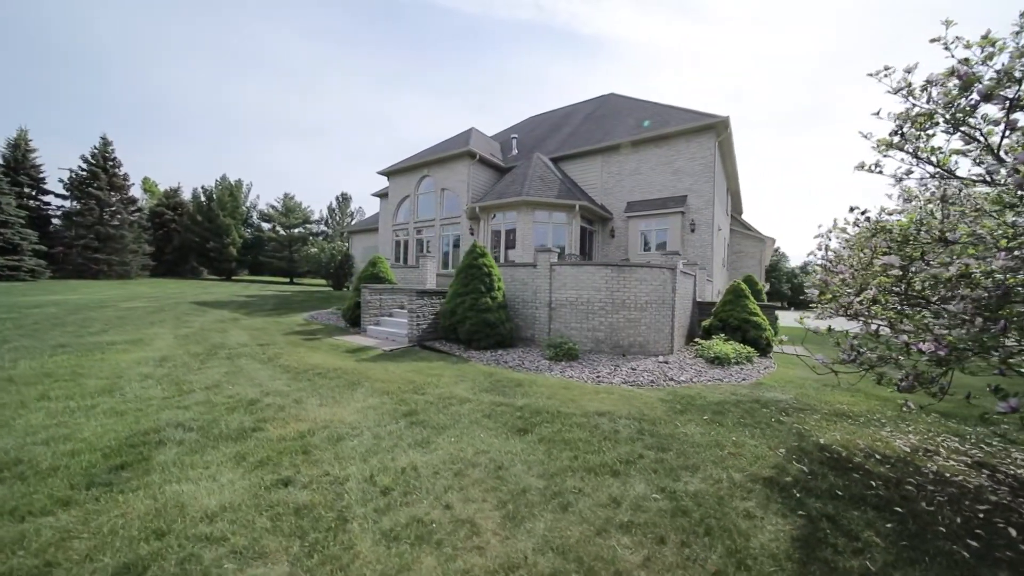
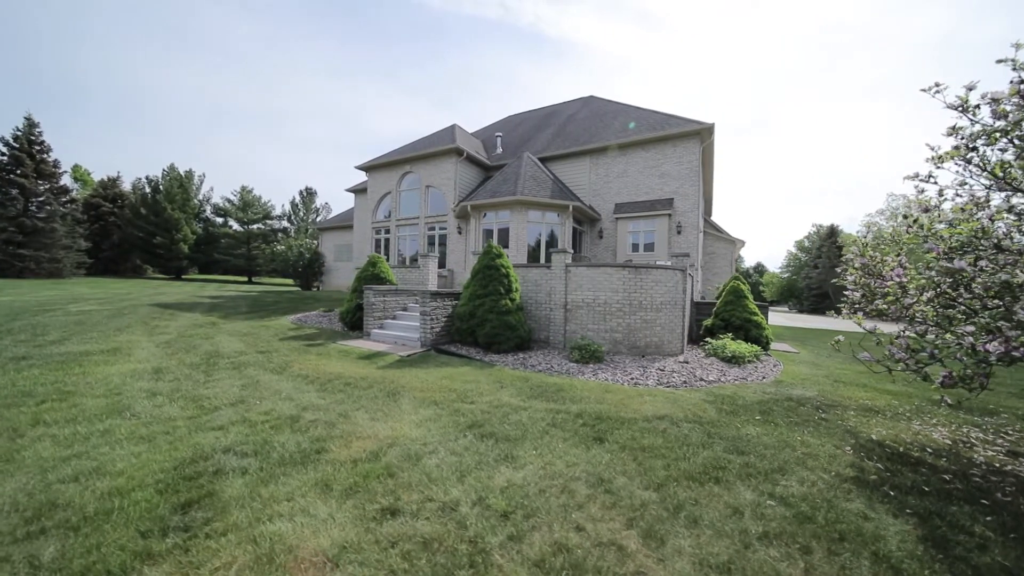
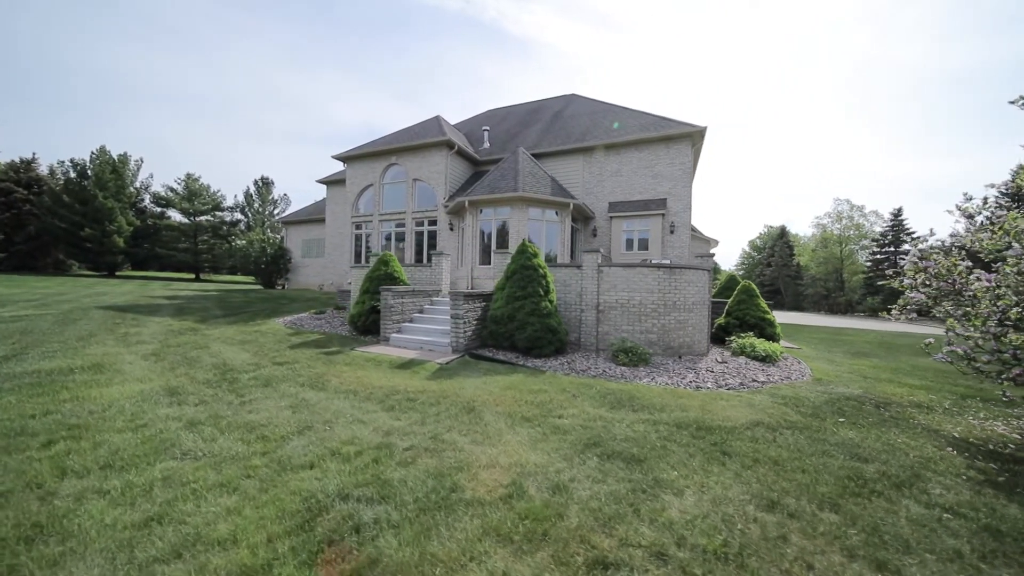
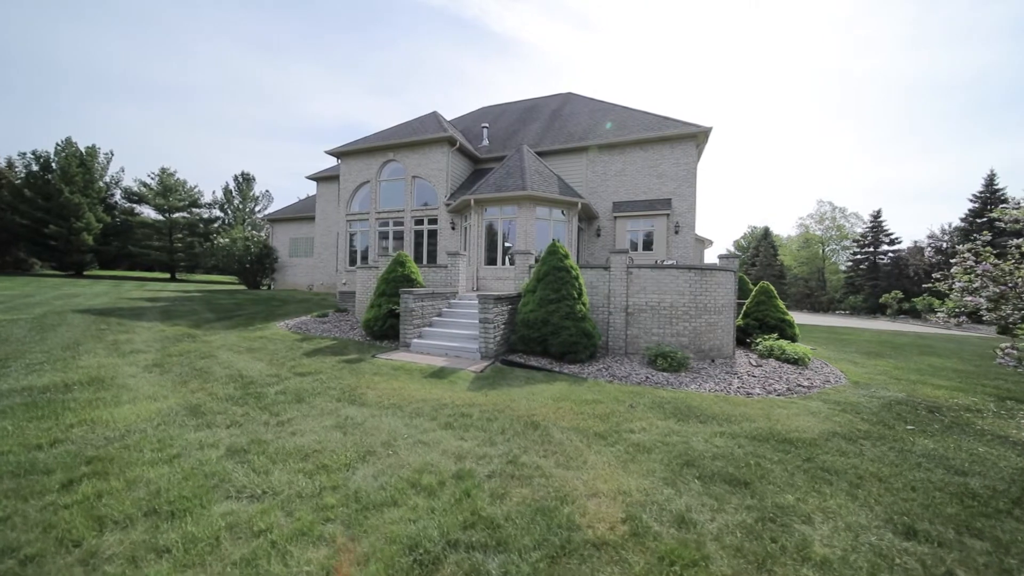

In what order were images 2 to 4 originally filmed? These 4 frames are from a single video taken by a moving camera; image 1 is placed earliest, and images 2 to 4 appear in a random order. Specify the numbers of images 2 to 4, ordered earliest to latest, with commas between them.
2, 3, 4
